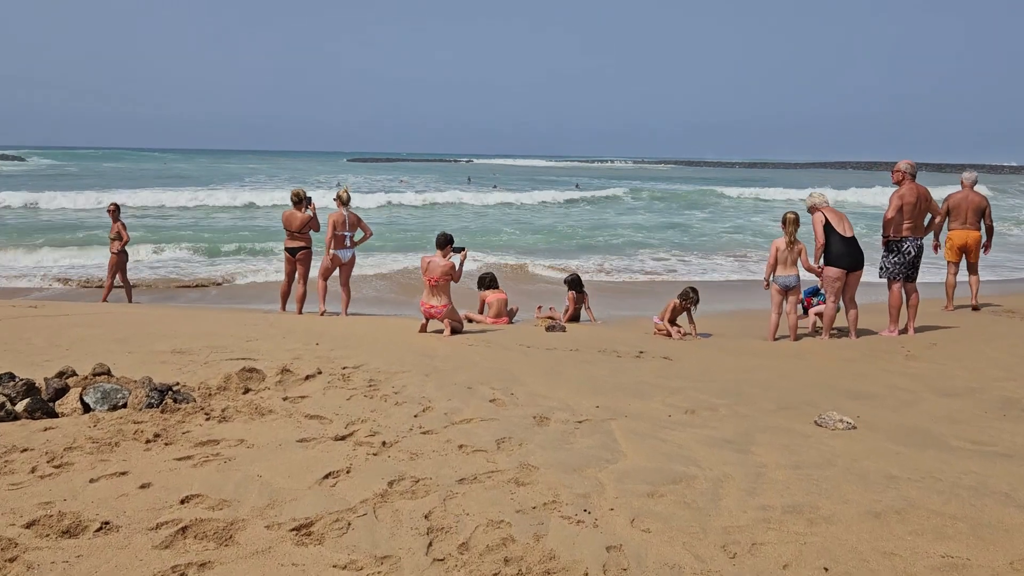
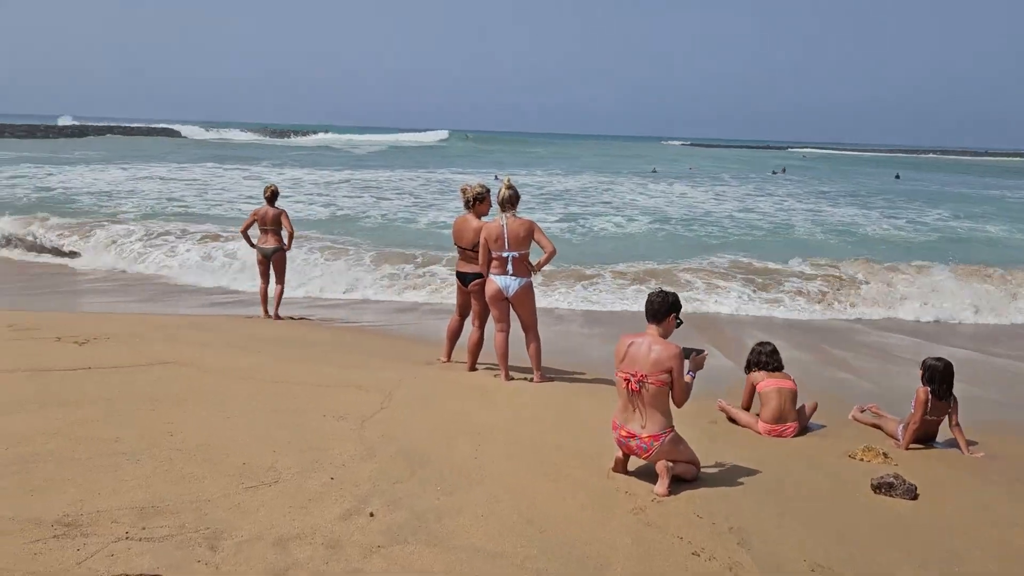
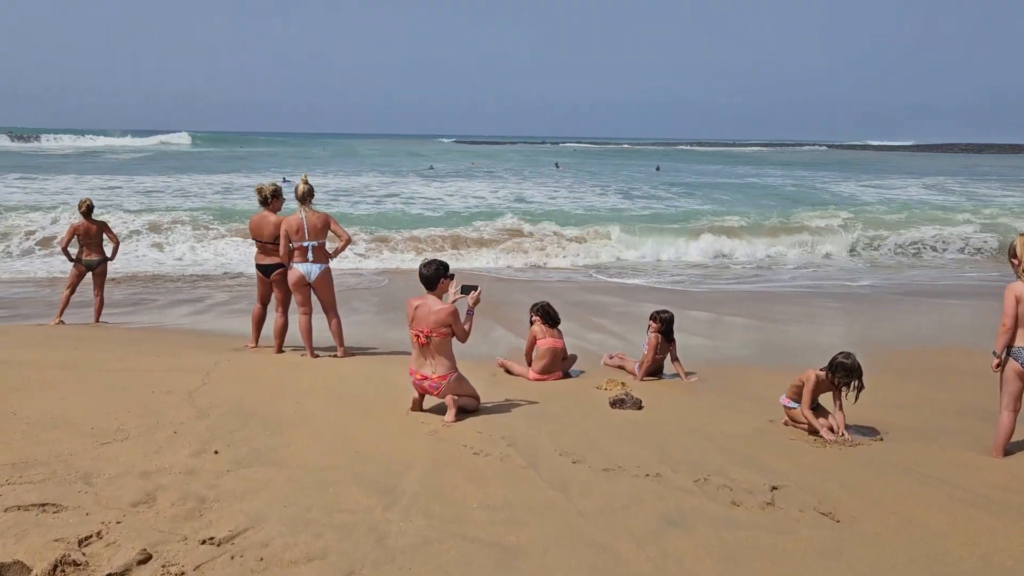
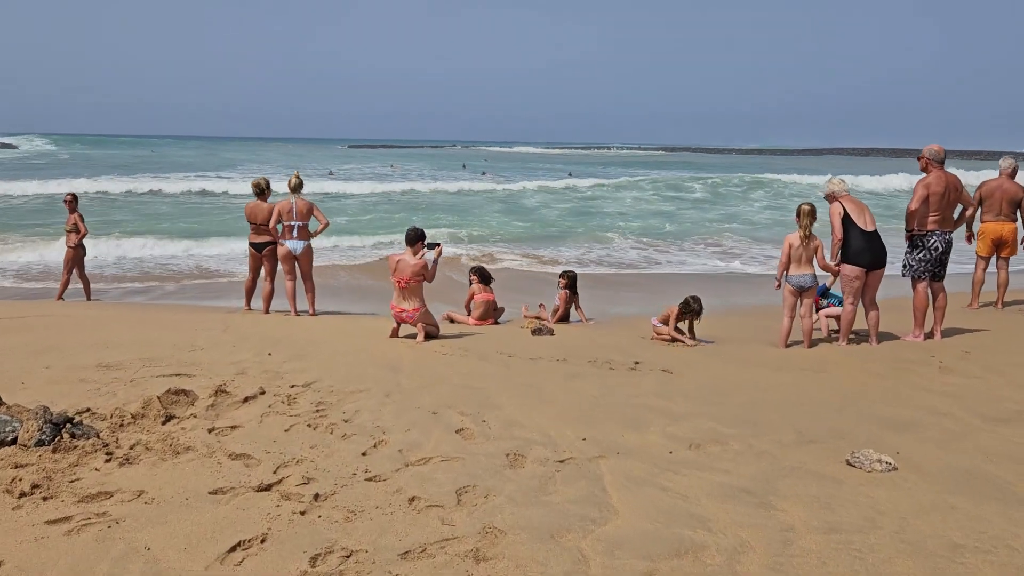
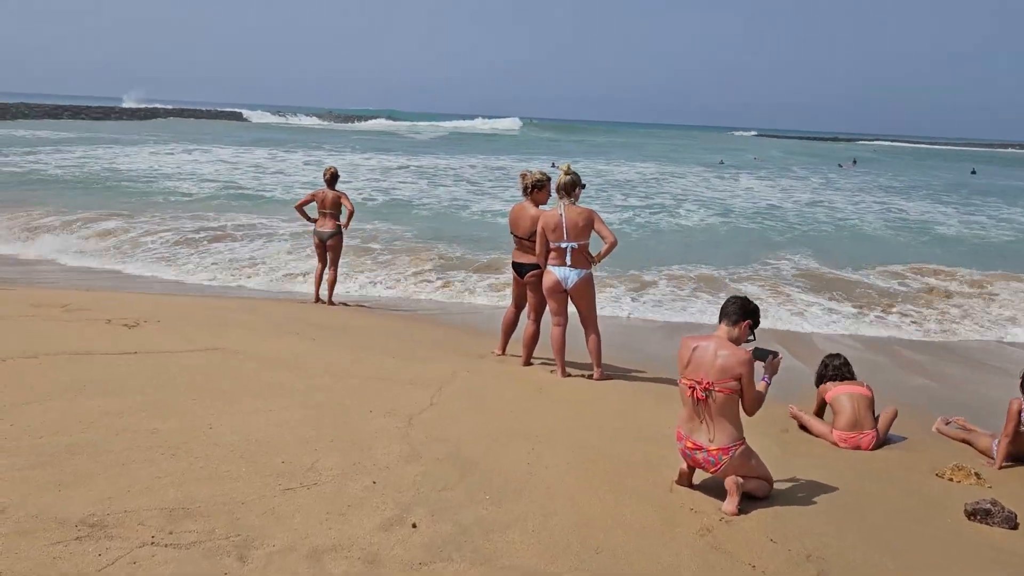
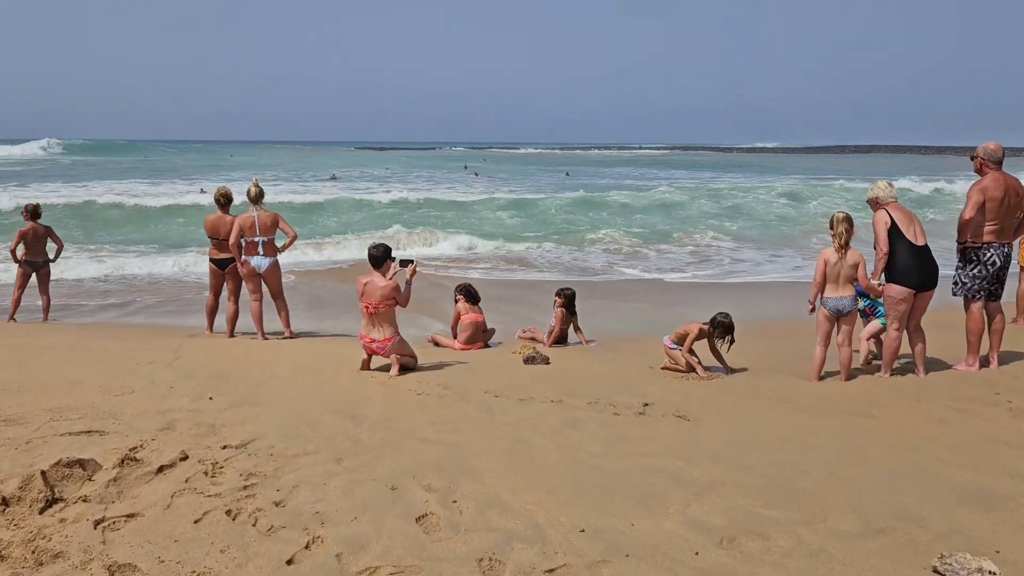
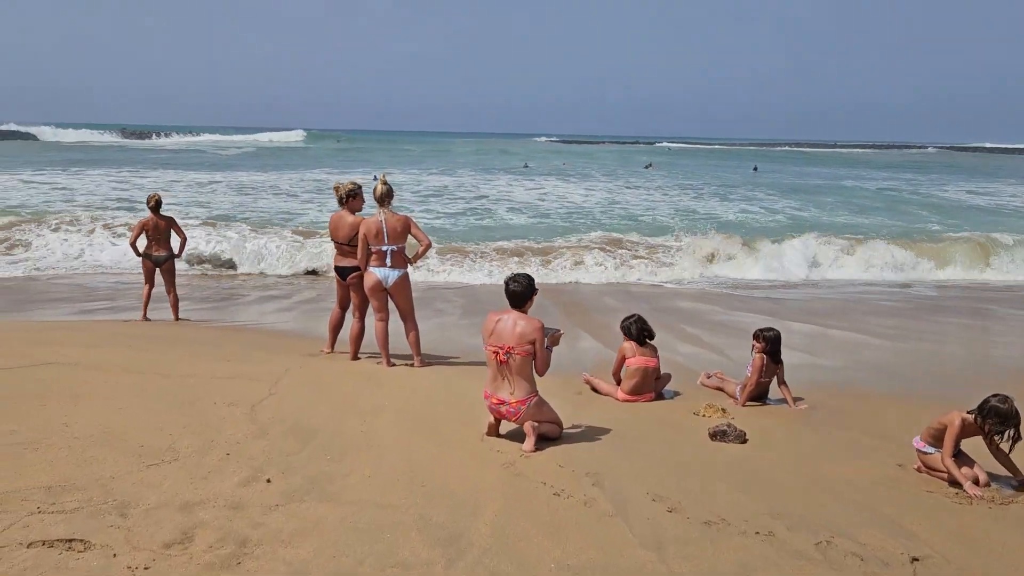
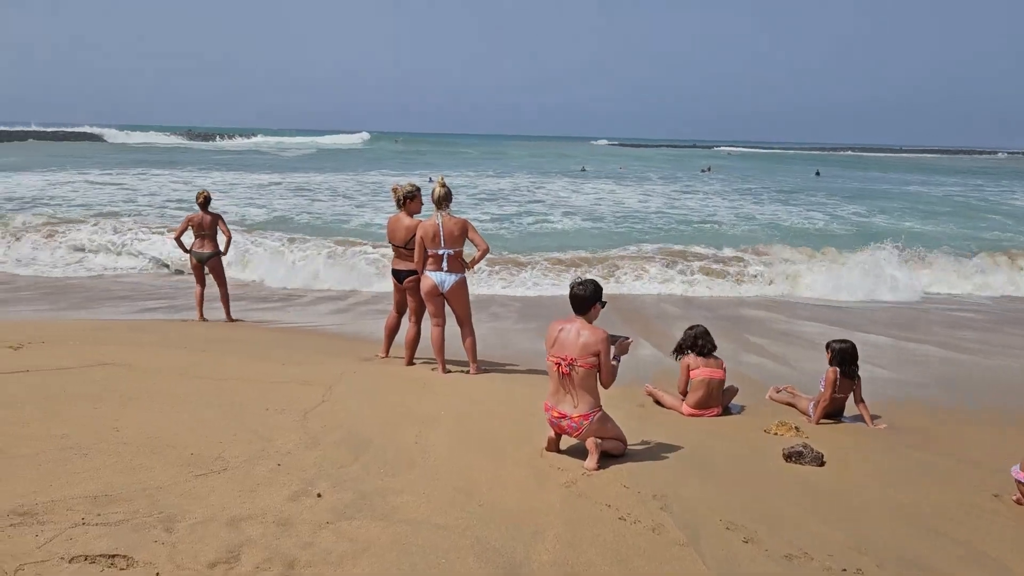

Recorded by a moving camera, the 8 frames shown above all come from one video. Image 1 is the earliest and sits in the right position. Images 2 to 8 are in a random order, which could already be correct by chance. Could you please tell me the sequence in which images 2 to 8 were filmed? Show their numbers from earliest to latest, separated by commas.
4, 6, 3, 7, 8, 2, 5
